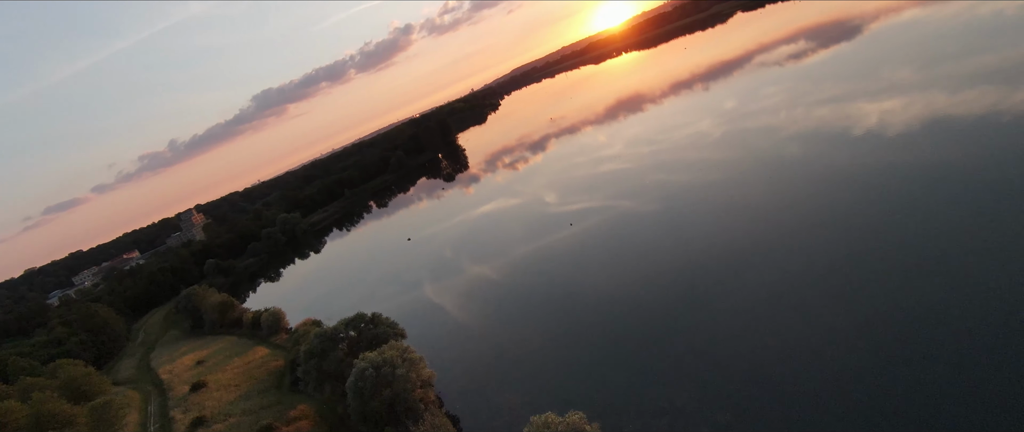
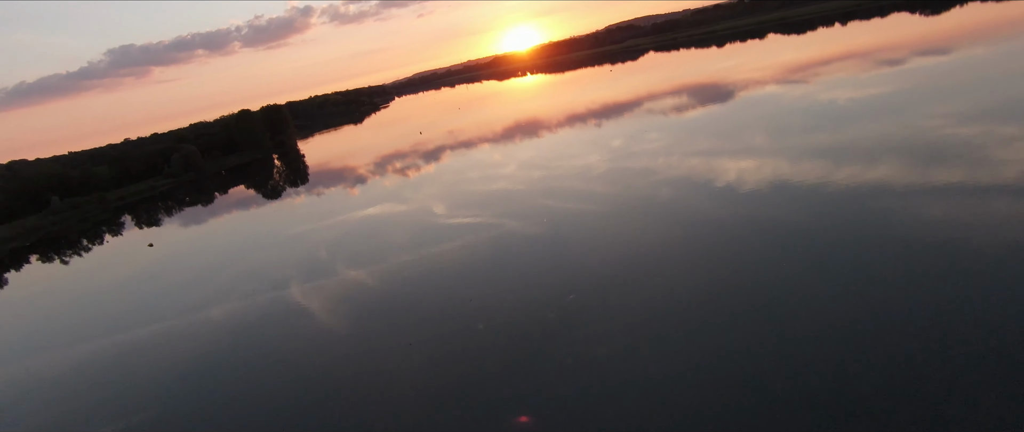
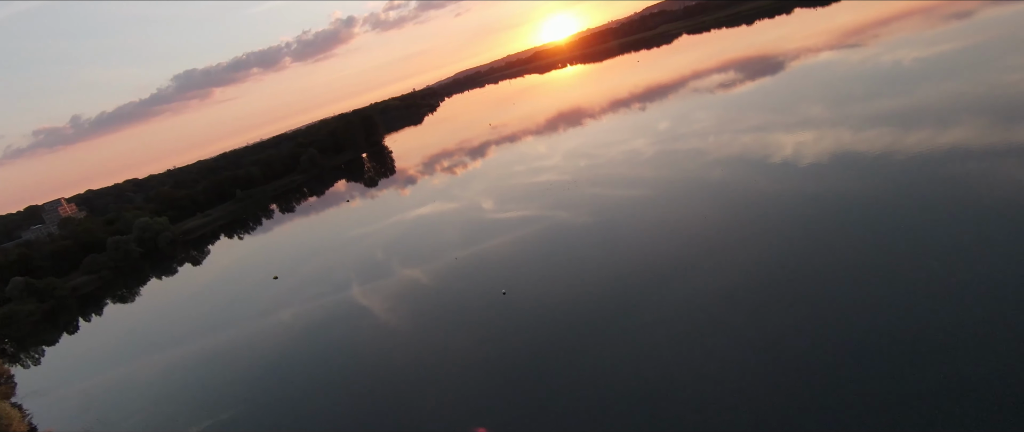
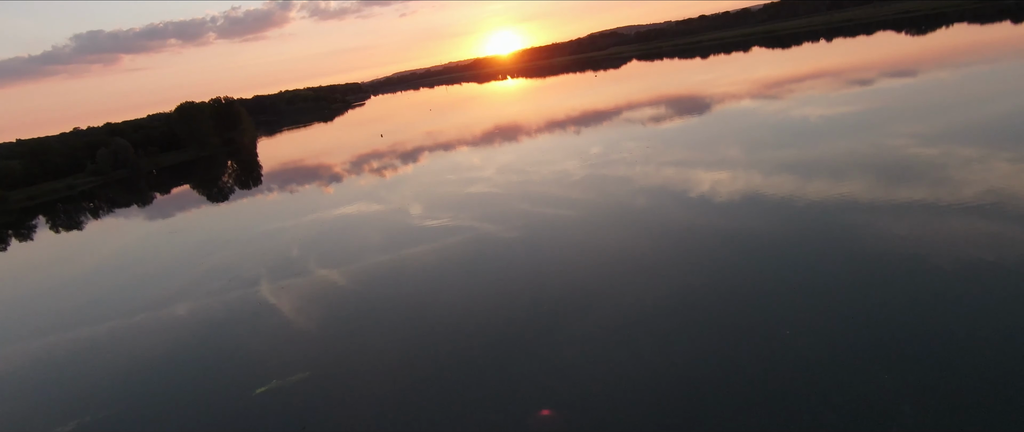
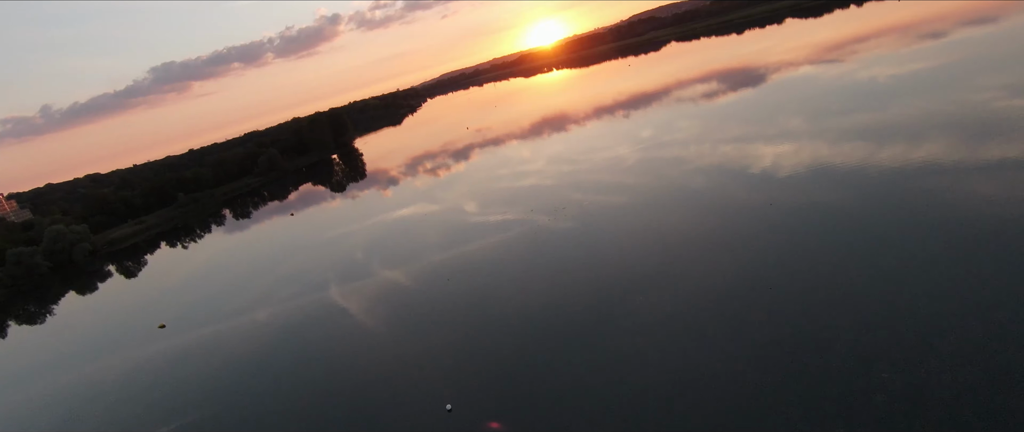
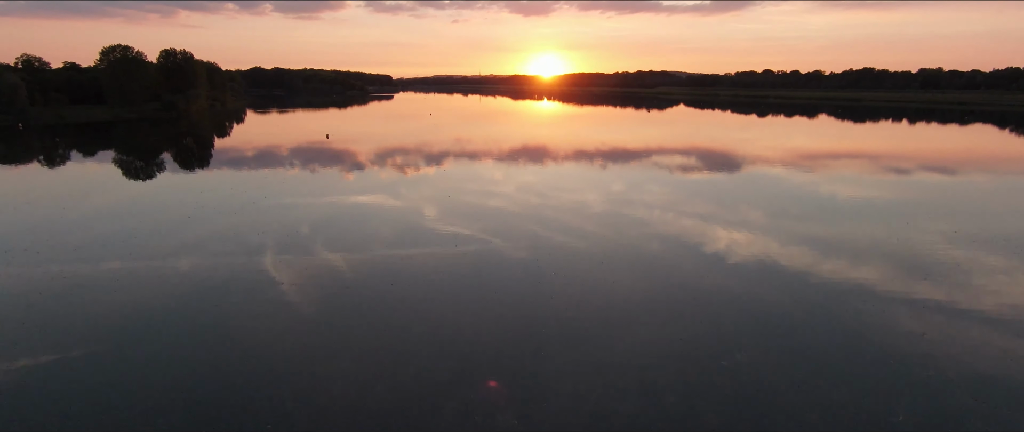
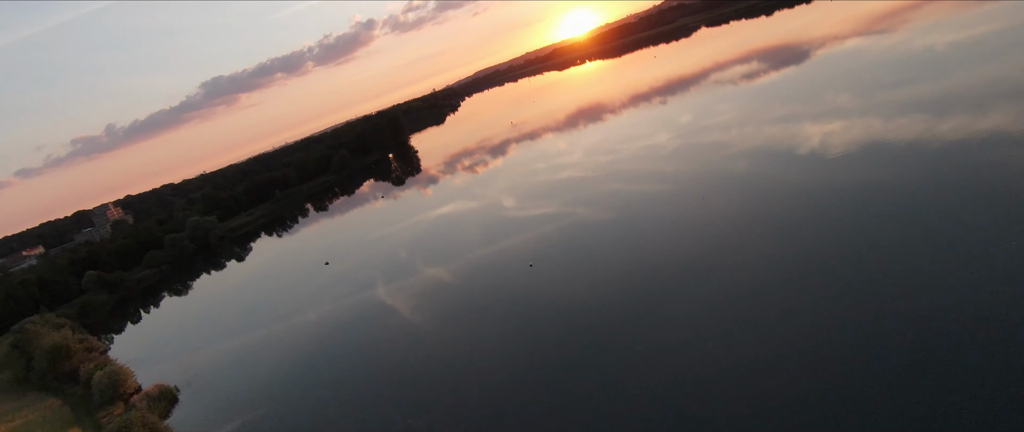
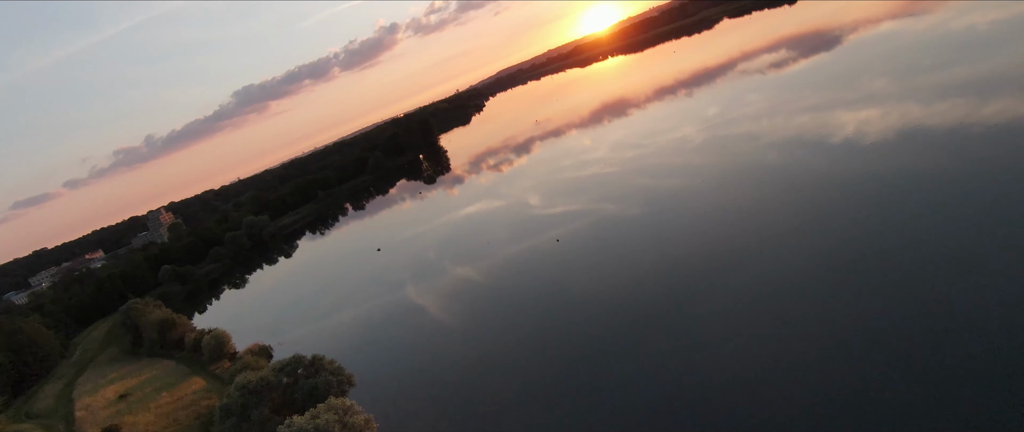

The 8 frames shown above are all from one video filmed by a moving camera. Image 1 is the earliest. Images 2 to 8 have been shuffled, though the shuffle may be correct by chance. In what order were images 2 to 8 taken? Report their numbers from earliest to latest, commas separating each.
8, 7, 3, 5, 2, 4, 6
